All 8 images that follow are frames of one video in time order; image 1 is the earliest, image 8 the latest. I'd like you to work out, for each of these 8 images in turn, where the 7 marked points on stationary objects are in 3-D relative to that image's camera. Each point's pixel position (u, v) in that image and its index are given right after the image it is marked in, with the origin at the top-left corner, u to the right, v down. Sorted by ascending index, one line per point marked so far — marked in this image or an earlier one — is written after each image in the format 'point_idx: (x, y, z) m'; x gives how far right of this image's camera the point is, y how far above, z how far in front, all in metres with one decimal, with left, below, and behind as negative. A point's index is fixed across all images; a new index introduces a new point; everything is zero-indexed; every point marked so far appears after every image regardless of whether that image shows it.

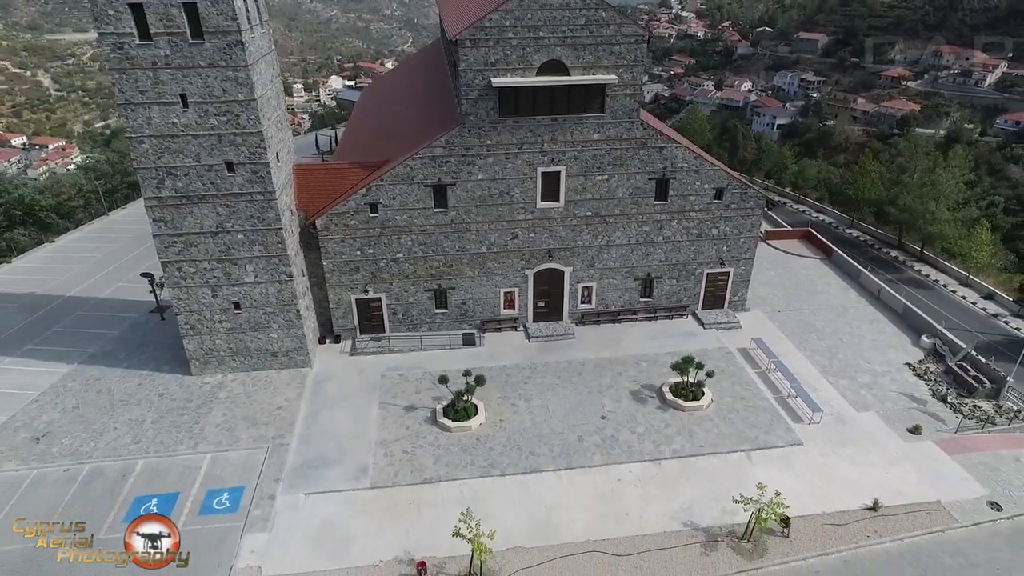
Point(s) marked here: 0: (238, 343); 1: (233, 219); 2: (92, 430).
0: (-5.4, -1.0, +11.9) m
1: (-4.9, +1.2, +10.7) m
2: (-7.4, -2.5, +10.7) m
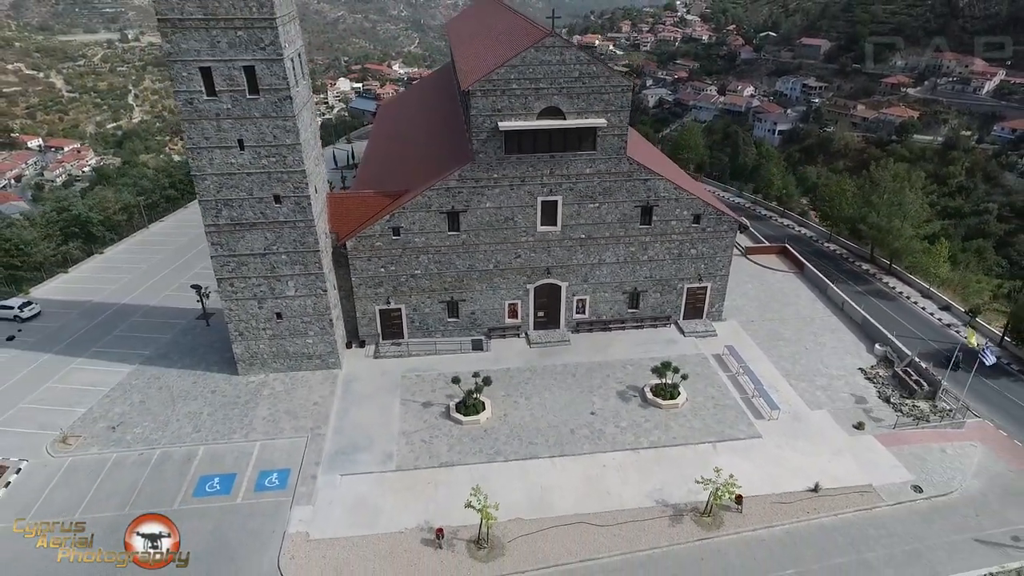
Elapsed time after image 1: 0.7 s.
0: (-5.3, -1.3, +13.8) m
1: (-4.9, +1.0, +12.6) m
2: (-7.4, -2.8, +12.6) m
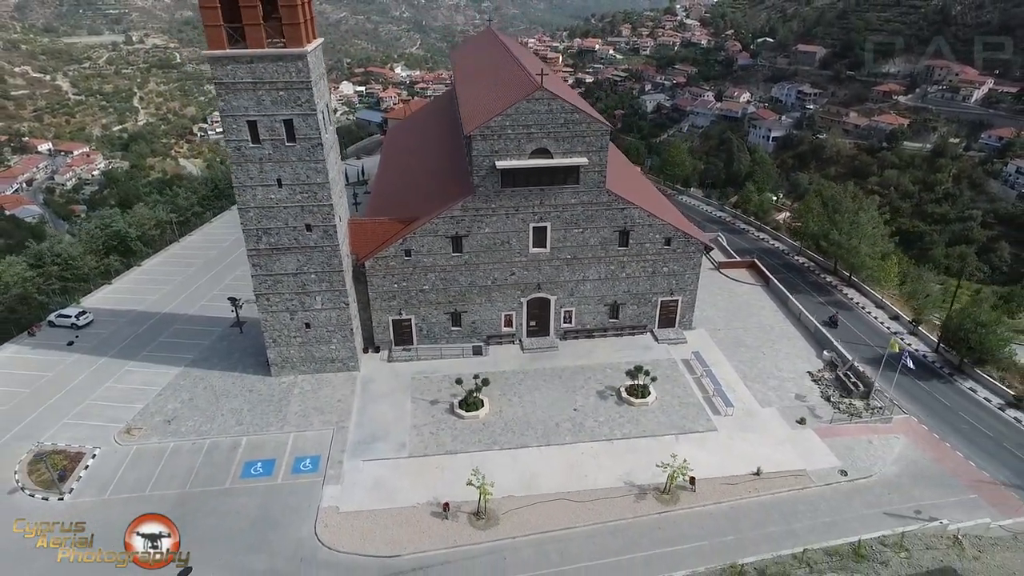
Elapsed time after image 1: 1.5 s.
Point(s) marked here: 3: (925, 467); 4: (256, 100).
0: (-5.4, -1.6, +16.0) m
1: (-5.0, +0.6, +14.8) m
2: (-7.5, -3.1, +14.8) m
3: (+9.1, -4.0, +13.3) m
4: (-5.5, +4.1, +13.0) m
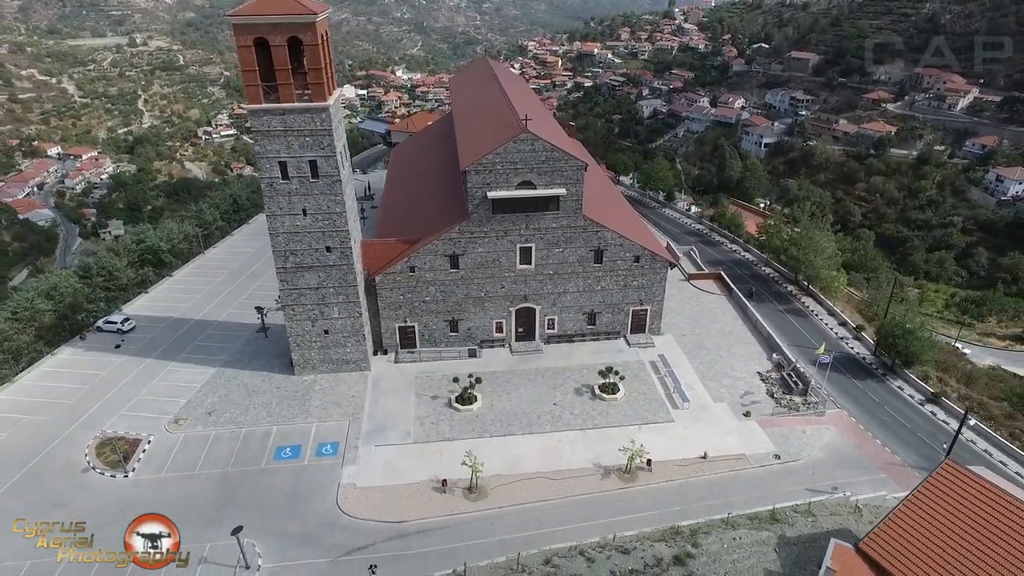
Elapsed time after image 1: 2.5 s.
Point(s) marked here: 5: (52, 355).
0: (-5.7, -2.0, +18.6) m
1: (-5.3, +0.3, +17.4) m
2: (-7.8, -3.5, +17.4) m
3: (+8.8, -4.3, +15.8) m
4: (-5.8, +3.7, +15.6) m
5: (-15.0, -2.1, +19.8) m
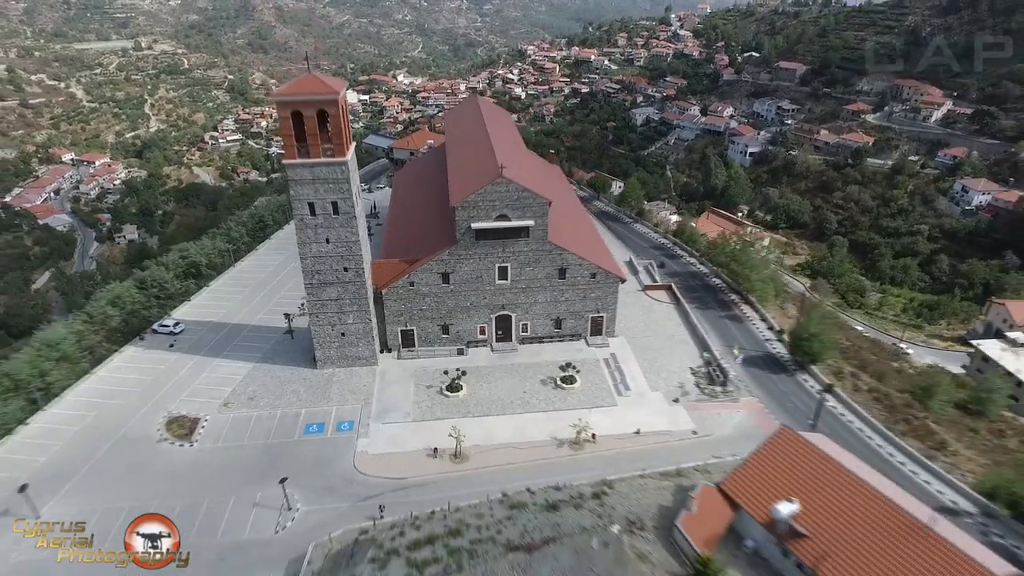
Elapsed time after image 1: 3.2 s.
0: (-6.5, -2.4, +23.1) m
1: (-6.1, -0.2, +21.9) m
2: (-8.6, -3.9, +21.9) m
3: (+8.0, -4.8, +20.4) m
4: (-6.6, +3.3, +20.1) m
5: (-15.8, -2.6, +24.3) m
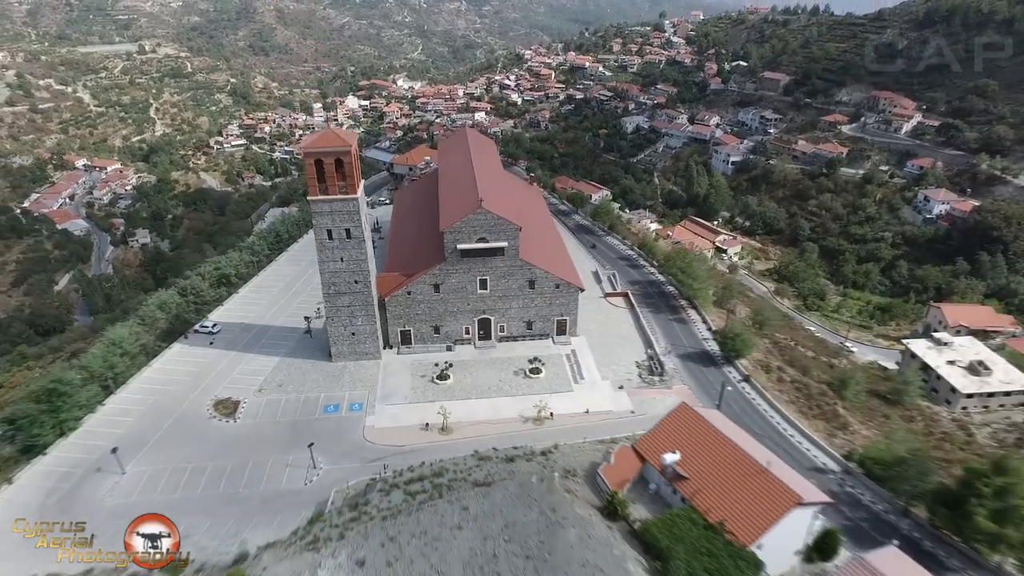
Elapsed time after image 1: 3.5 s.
0: (-7.5, -2.8, +28.4) m
1: (-7.1, -0.6, +27.2) m
2: (-9.6, -4.3, +27.2) m
3: (+7.0, -5.2, +25.7) m
4: (-7.6, +2.9, +25.4) m
5: (-16.8, -2.9, +29.6) m
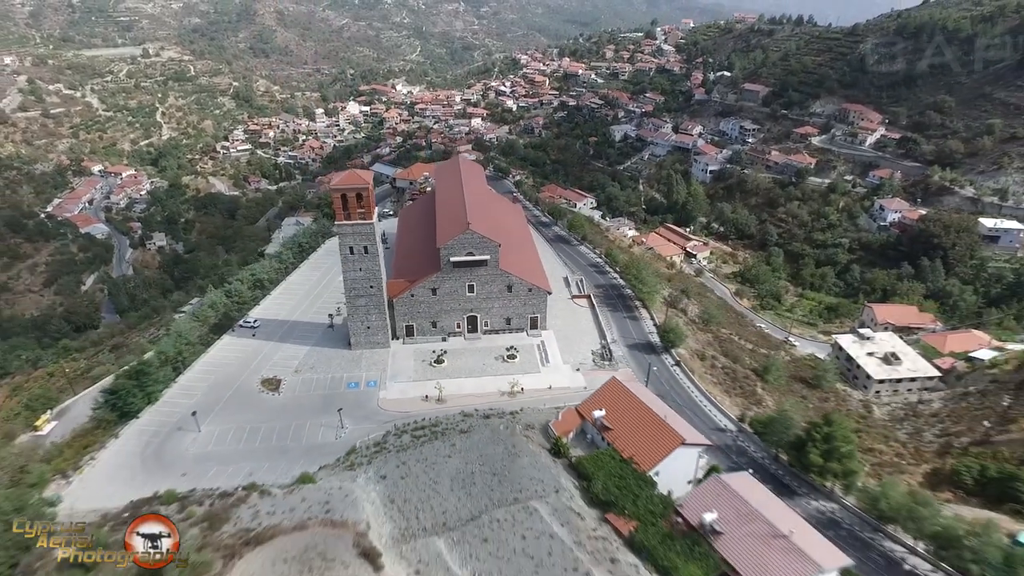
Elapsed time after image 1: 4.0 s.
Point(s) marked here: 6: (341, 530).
0: (-8.6, -3.0, +35.8) m
1: (-8.2, -0.8, +34.6) m
2: (-10.7, -4.5, +34.6) m
3: (+5.9, -5.4, +33.1) m
4: (-8.7, +2.7, +32.8) m
5: (-17.9, -3.1, +37.0) m
6: (-4.7, -6.7, +16.9) m
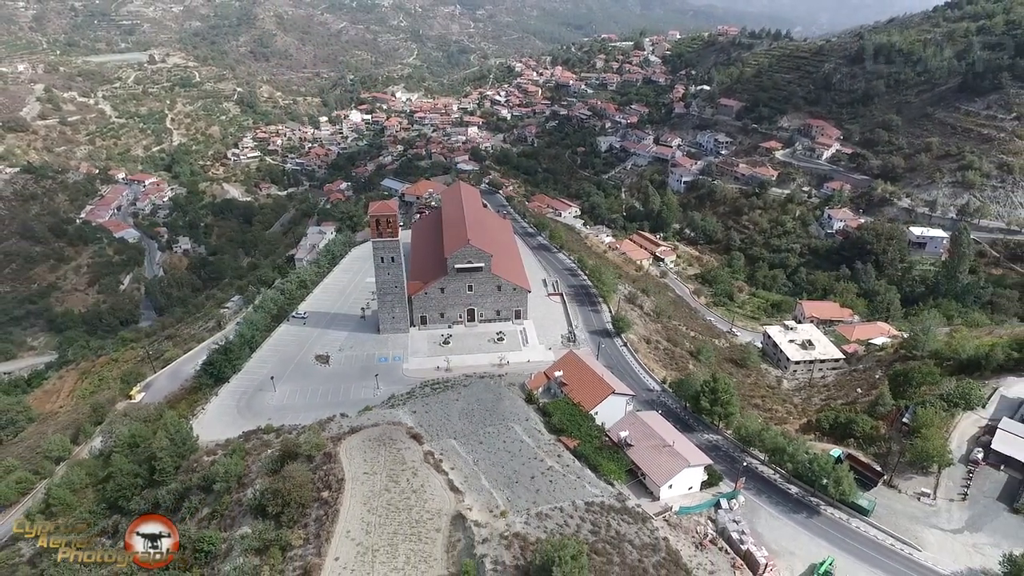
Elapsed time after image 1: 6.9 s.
0: (-9.5, -3.0, +47.4) m
1: (-9.0, -0.8, +46.2) m
2: (-11.6, -4.5, +46.2) m
3: (+5.0, -5.4, +44.8) m
4: (-9.5, +2.7, +44.3) m
5: (-18.8, -3.1, +48.5) m
6: (-5.5, -6.7, +28.5) m
